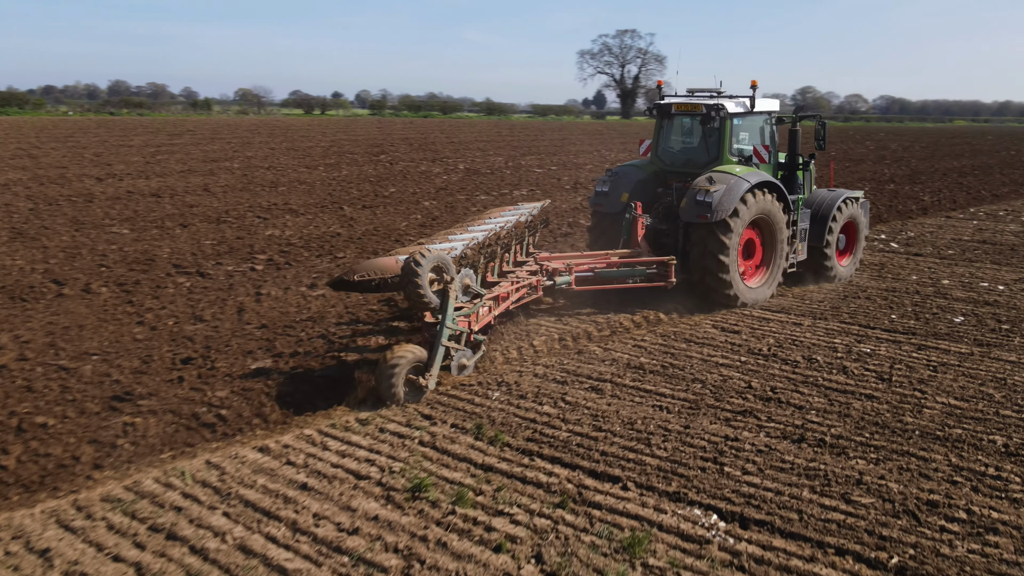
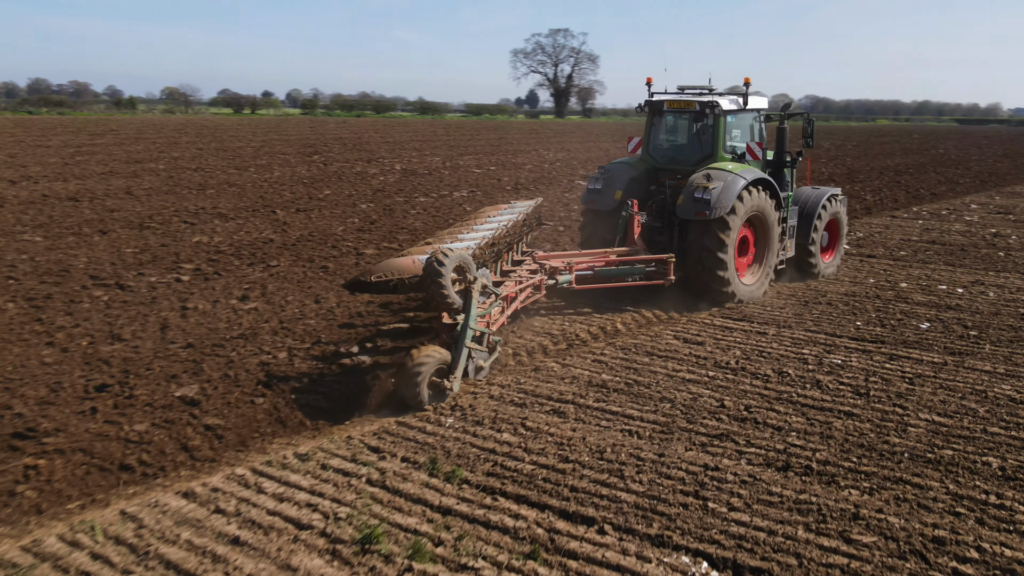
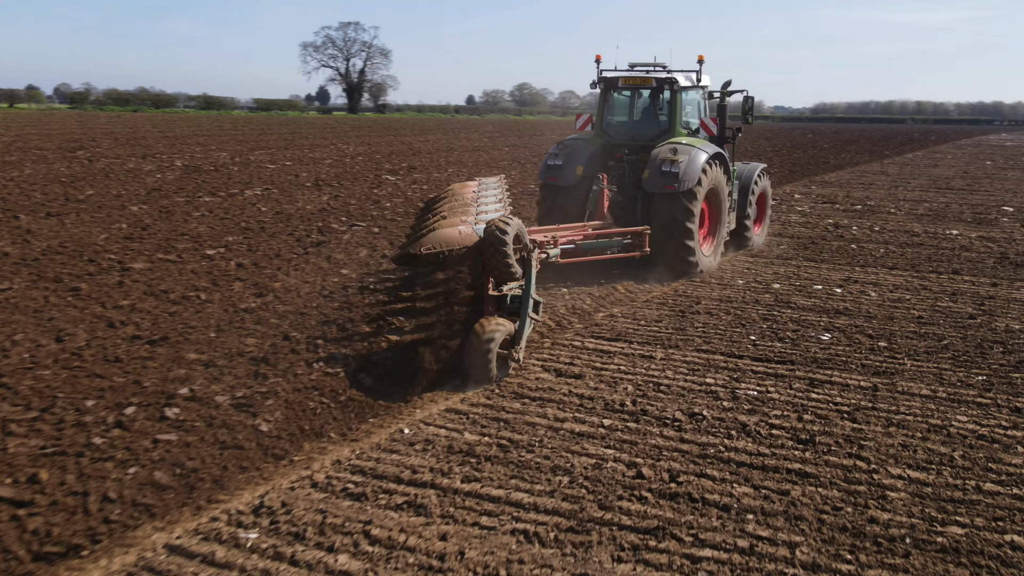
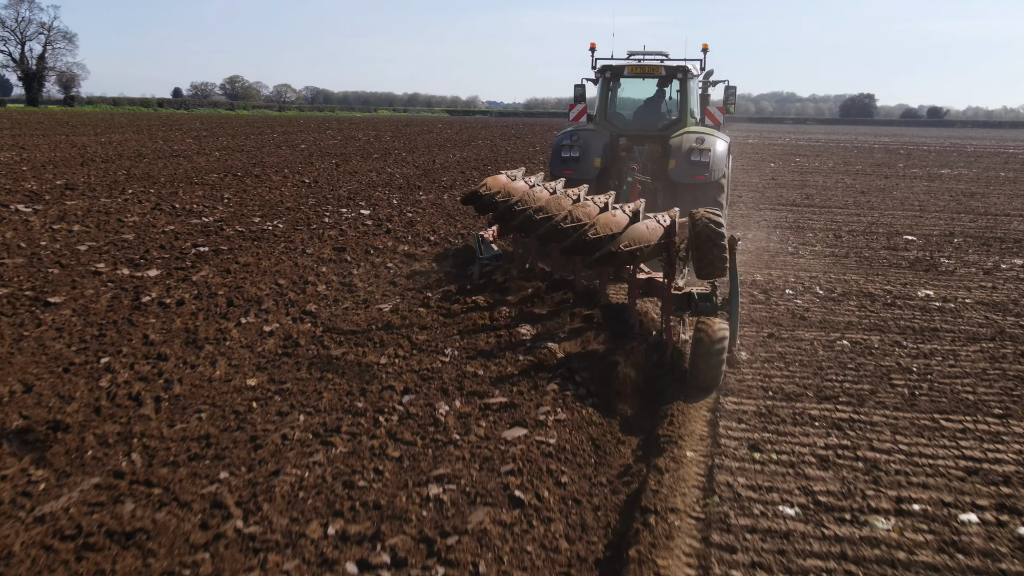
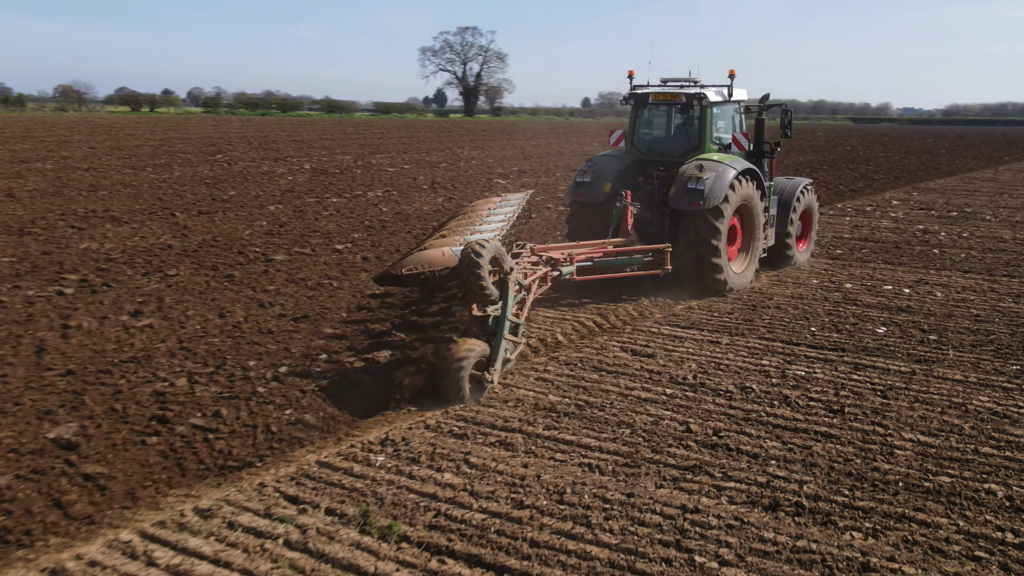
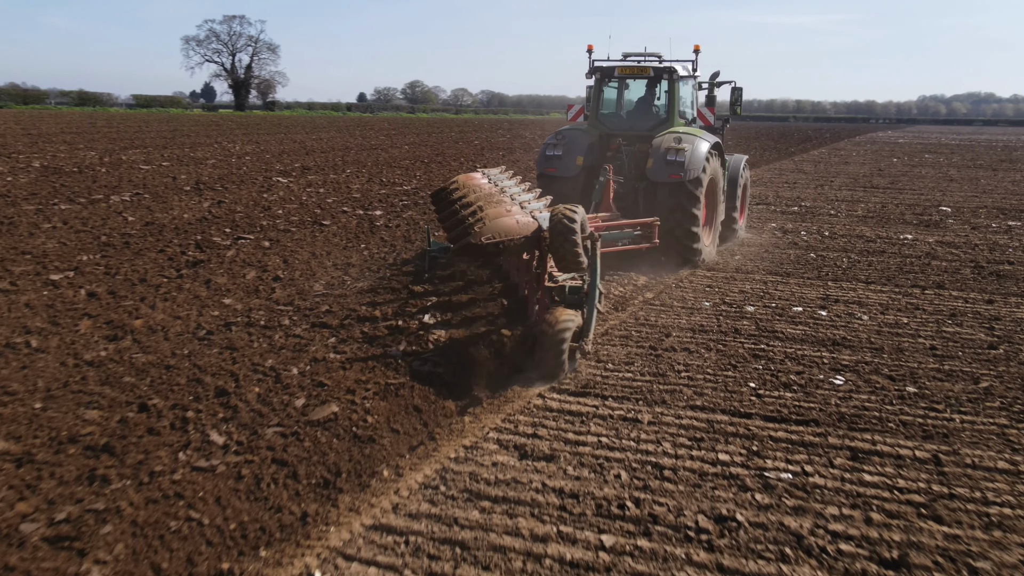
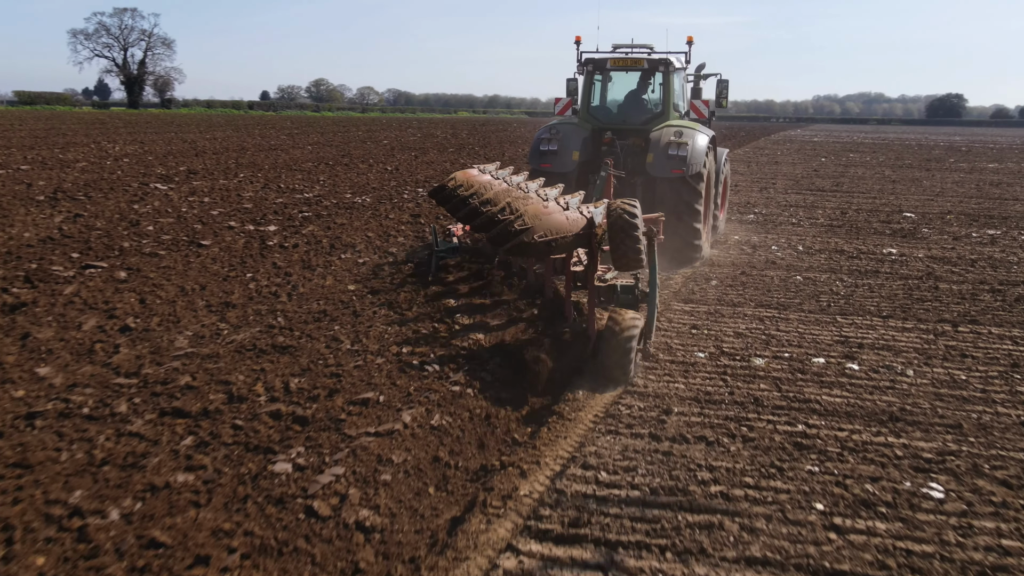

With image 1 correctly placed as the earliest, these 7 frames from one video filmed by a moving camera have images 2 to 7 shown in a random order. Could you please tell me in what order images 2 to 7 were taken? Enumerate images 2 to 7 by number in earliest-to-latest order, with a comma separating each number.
2, 5, 3, 6, 7, 4
